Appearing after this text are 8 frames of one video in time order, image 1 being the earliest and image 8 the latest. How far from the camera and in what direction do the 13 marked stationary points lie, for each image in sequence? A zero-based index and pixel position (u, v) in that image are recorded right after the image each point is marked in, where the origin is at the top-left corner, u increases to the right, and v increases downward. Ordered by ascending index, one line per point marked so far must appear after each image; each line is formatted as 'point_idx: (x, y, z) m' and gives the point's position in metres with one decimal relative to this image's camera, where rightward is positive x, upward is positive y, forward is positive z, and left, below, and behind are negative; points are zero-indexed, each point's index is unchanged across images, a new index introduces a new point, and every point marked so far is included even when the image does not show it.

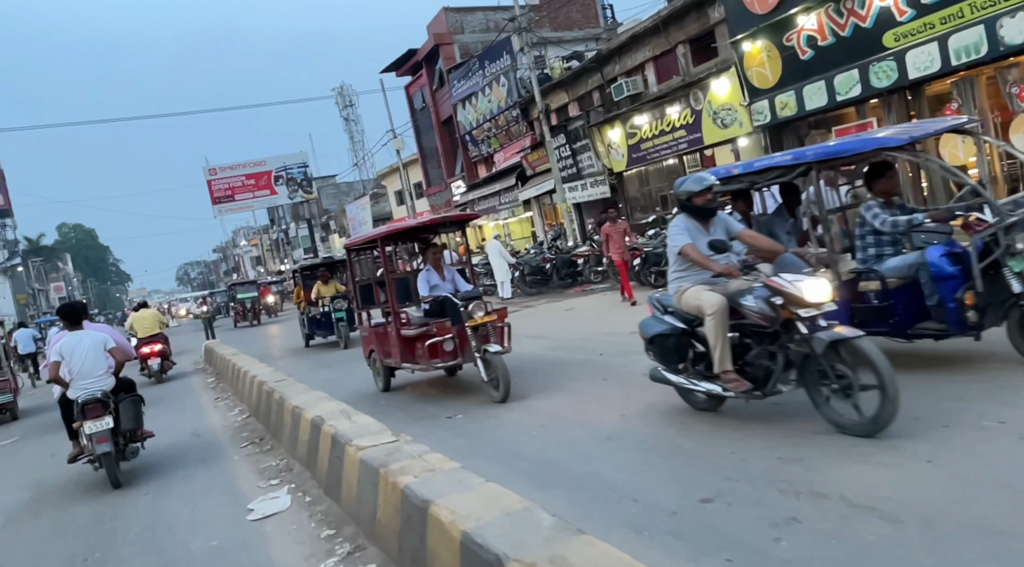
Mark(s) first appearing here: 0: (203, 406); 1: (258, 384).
0: (-4.7, -1.8, +12.8) m
1: (-2.9, -1.1, +9.5) m
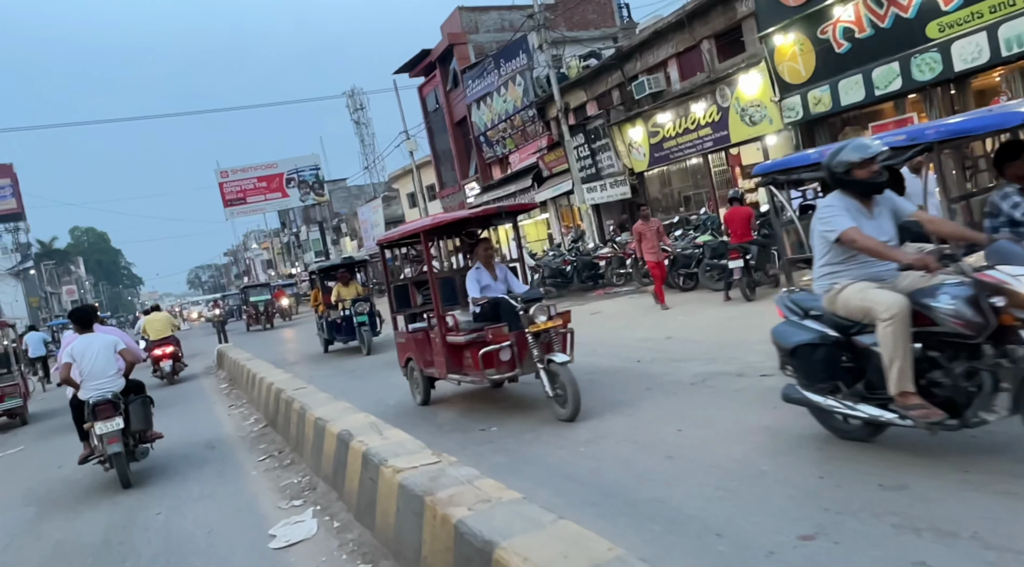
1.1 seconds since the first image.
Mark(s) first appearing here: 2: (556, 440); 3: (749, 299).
0: (-4.3, -1.8, +12.2) m
1: (-2.5, -1.1, +9.0) m
2: (+0.3, -1.2, +6.2) m
3: (+3.5, -0.2, +12.7) m
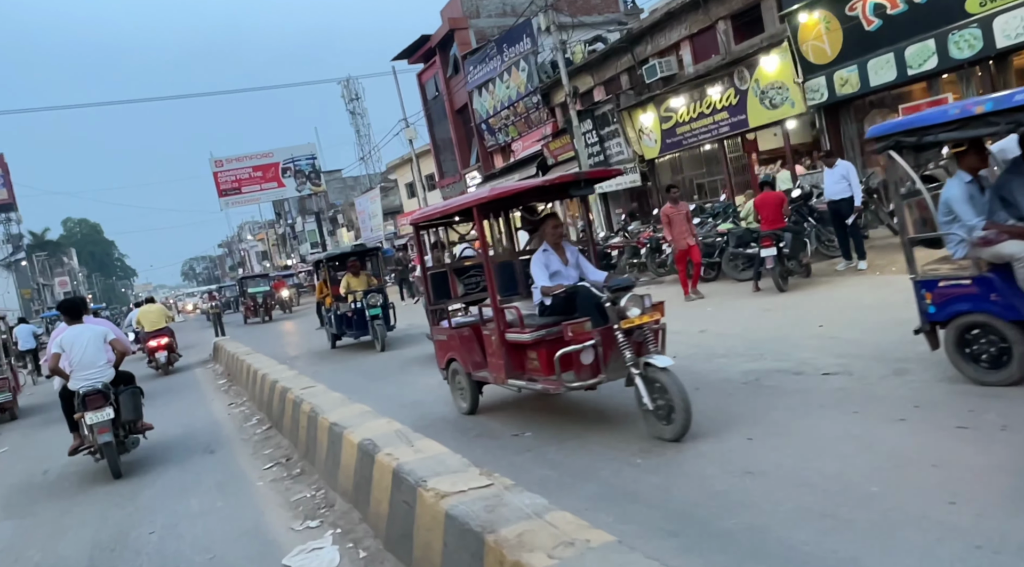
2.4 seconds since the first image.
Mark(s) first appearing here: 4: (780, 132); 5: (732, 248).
0: (-4.0, -1.7, +11.4) m
1: (-2.2, -1.0, +8.2) m
2: (+0.6, -1.1, +5.5) m
3: (+3.8, -0.1, +11.9) m
4: (+5.8, +3.3, +18.5) m
5: (+3.5, +0.6, +13.7) m
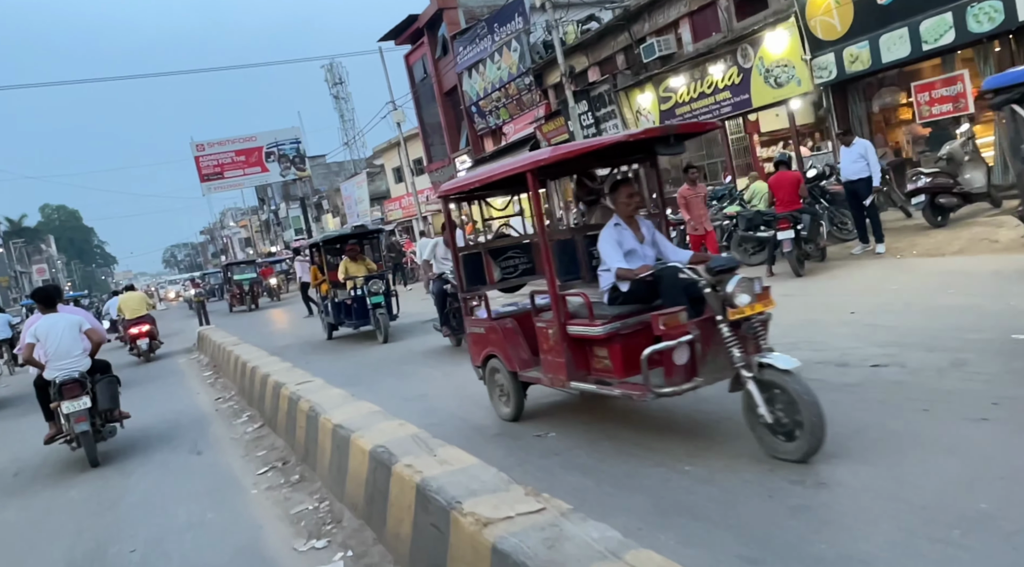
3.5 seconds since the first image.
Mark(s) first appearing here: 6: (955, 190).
0: (-4.0, -1.5, +10.7) m
1: (-2.1, -0.9, +7.5) m
2: (+0.8, -1.0, +4.9) m
3: (+3.8, +0.1, +11.3) m
4: (+5.7, +3.6, +17.9) m
5: (+3.6, +0.8, +13.1) m
6: (+6.4, +1.4, +12.3) m
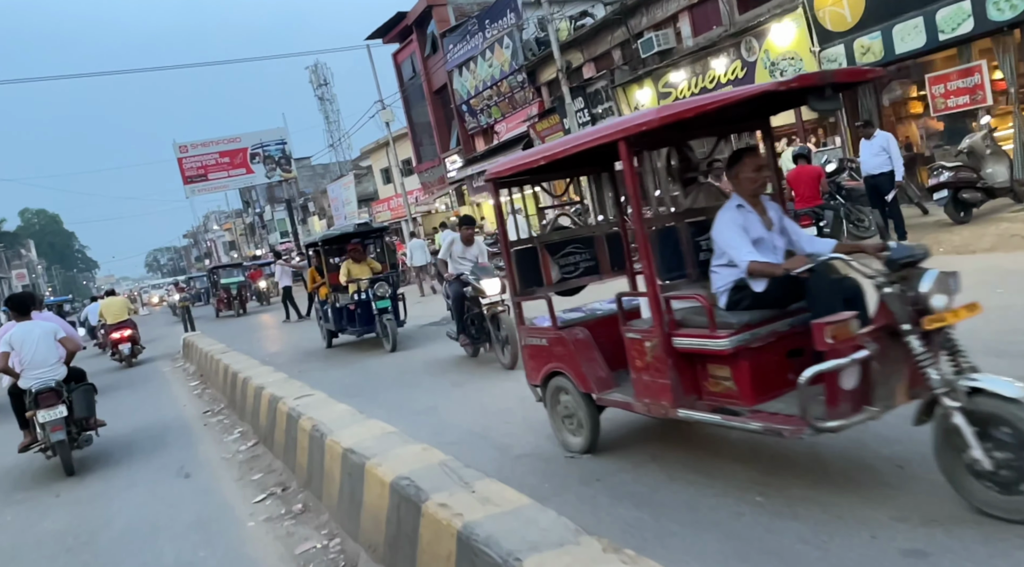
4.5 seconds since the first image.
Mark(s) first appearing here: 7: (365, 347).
0: (-3.9, -1.5, +10.0) m
1: (-2.0, -0.9, +6.8) m
2: (+1.0, -1.0, +4.2) m
3: (+3.9, +0.1, +10.7) m
4: (+5.7, +3.6, +17.3) m
5: (+3.6, +0.8, +12.5) m
6: (+6.5, +1.4, +11.8) m
7: (-1.6, -0.7, +9.3) m
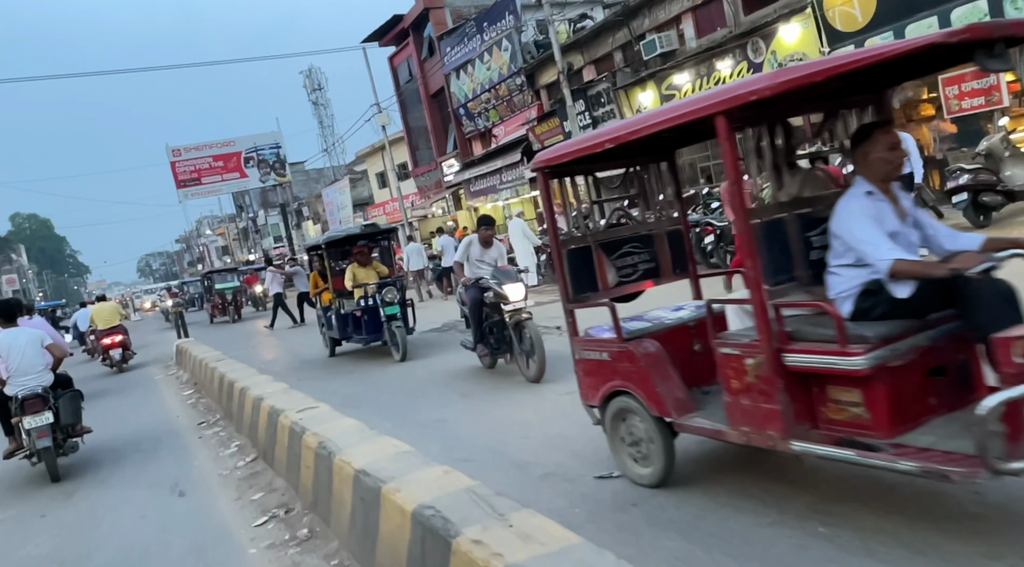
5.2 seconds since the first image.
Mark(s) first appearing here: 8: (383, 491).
0: (-3.8, -1.6, +9.5) m
1: (-1.8, -1.0, +6.4) m
2: (+1.1, -1.0, +3.8) m
3: (+4.0, +0.1, +10.4) m
4: (+5.7, +3.5, +17.0) m
5: (+3.7, +0.7, +12.2) m
6: (+6.5, +1.3, +11.4) m
7: (-1.5, -0.7, +8.9) m
8: (-0.6, -0.9, +3.7) m
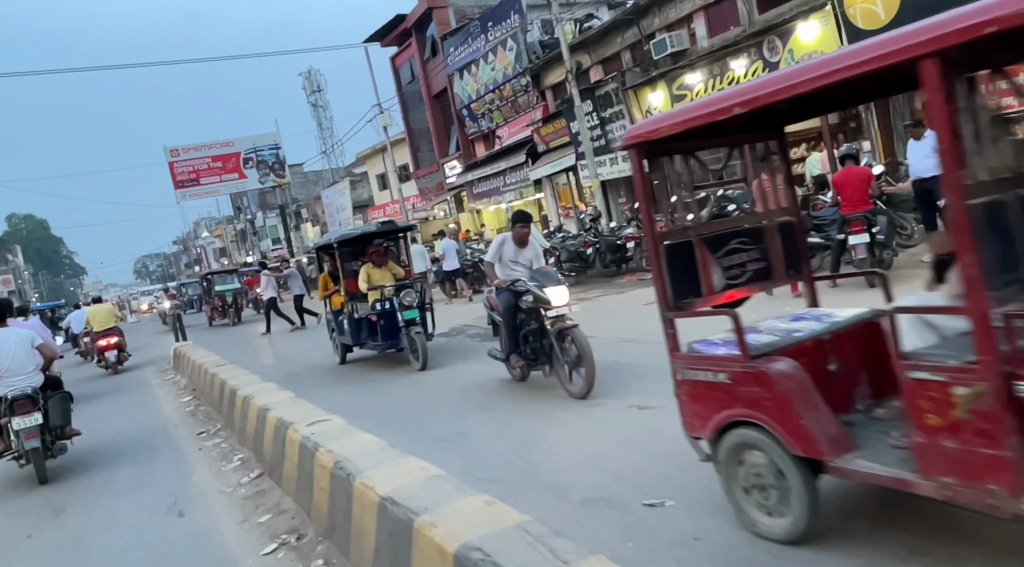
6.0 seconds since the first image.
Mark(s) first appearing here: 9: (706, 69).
0: (-3.6, -1.6, +9.0) m
1: (-1.7, -1.0, +5.9) m
2: (+1.3, -1.0, +3.3) m
3: (+4.2, 0.0, +9.9) m
4: (+5.9, +3.4, +16.6) m
5: (+3.9, +0.7, +11.7) m
6: (+6.7, +1.2, +11.0) m
7: (-1.4, -0.8, +8.4) m
8: (-0.4, -0.9, +3.3) m
9: (+4.3, +4.7, +18.6) m
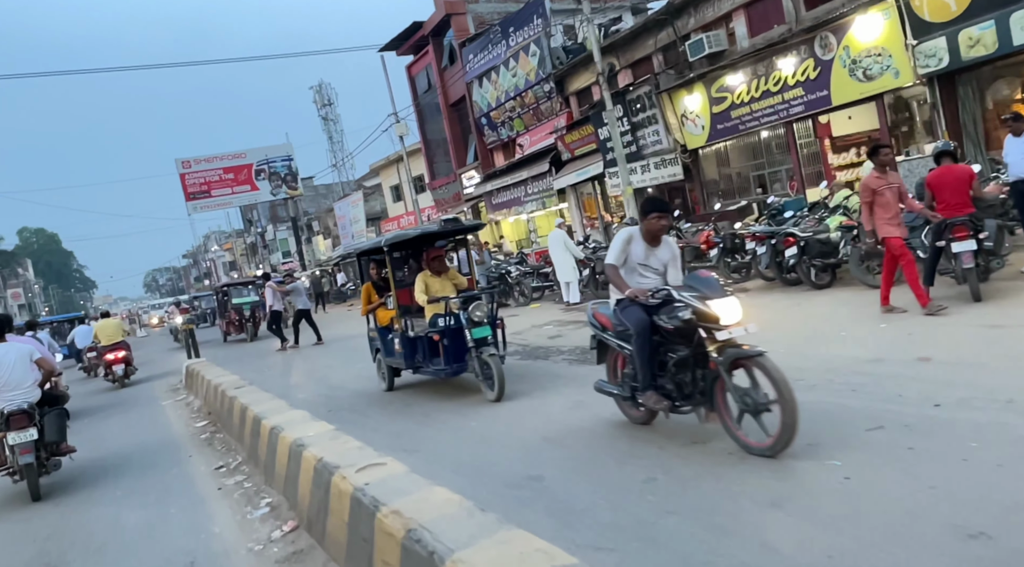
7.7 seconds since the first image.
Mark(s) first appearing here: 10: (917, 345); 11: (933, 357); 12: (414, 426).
0: (-3.0, -1.7, +8.0) m
1: (-1.1, -1.0, +4.8) m
2: (+1.8, -1.0, +2.2) m
3: (+4.7, -0.1, +8.8) m
4: (+6.5, +3.2, +15.5) m
5: (+4.4, +0.5, +10.6) m
6: (+7.3, +1.1, +9.8) m
7: (-0.8, -0.9, +7.3) m
8: (+0.1, -0.9, +2.2) m
9: (+4.9, +4.4, +17.5) m
10: (+3.4, -0.5, +7.3) m
11: (+3.4, -0.6, +6.6) m
12: (-0.8, -1.0, +6.6) m
